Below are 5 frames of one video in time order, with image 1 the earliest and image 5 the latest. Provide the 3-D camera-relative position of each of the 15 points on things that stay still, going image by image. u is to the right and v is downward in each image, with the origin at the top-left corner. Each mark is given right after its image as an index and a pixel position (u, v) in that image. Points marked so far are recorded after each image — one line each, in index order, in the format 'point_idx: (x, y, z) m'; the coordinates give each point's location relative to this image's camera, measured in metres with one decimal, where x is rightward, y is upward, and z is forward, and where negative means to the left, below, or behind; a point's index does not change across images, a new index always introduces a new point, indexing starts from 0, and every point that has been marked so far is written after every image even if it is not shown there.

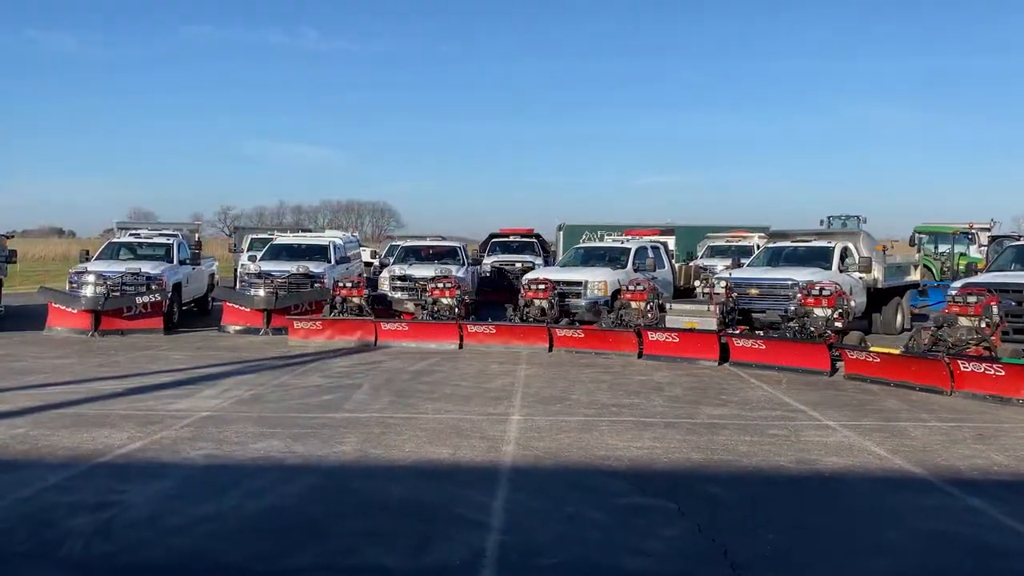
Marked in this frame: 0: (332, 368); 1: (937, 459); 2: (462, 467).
0: (-3.5, -1.5, +14.2) m
1: (+4.6, -1.9, +8.0) m
2: (-0.5, -1.8, +7.5) m
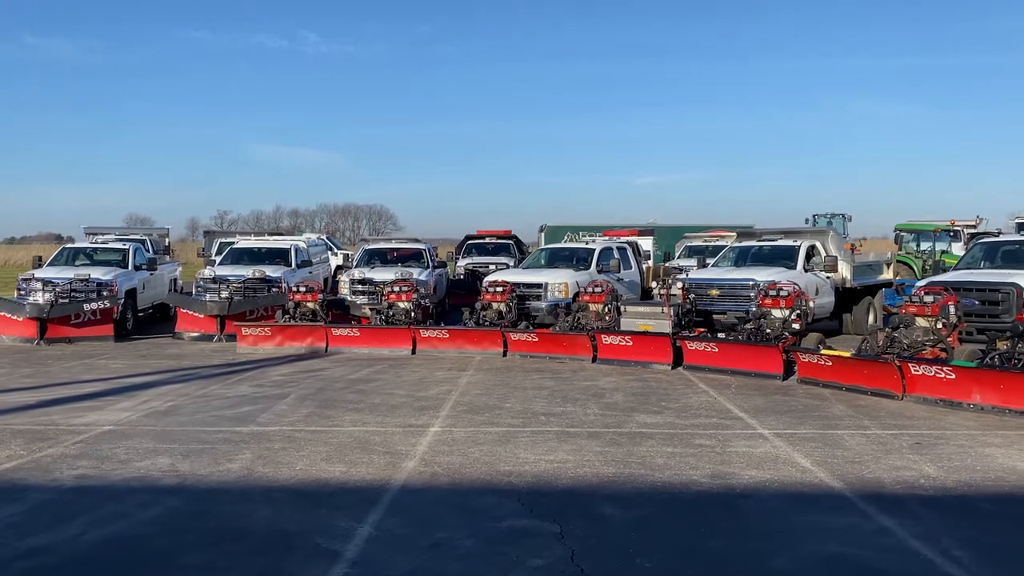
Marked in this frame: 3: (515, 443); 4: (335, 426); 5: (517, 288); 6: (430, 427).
0: (-4.5, -1.6, +13.7) m
1: (+3.5, -1.9, +7.5) m
2: (-1.6, -1.9, +7.0) m
3: (0.0, -1.8, +8.7) m
4: (-2.3, -1.8, +9.5) m
5: (+0.1, 0.0, +18.4) m
6: (-1.1, -1.8, +9.5) m
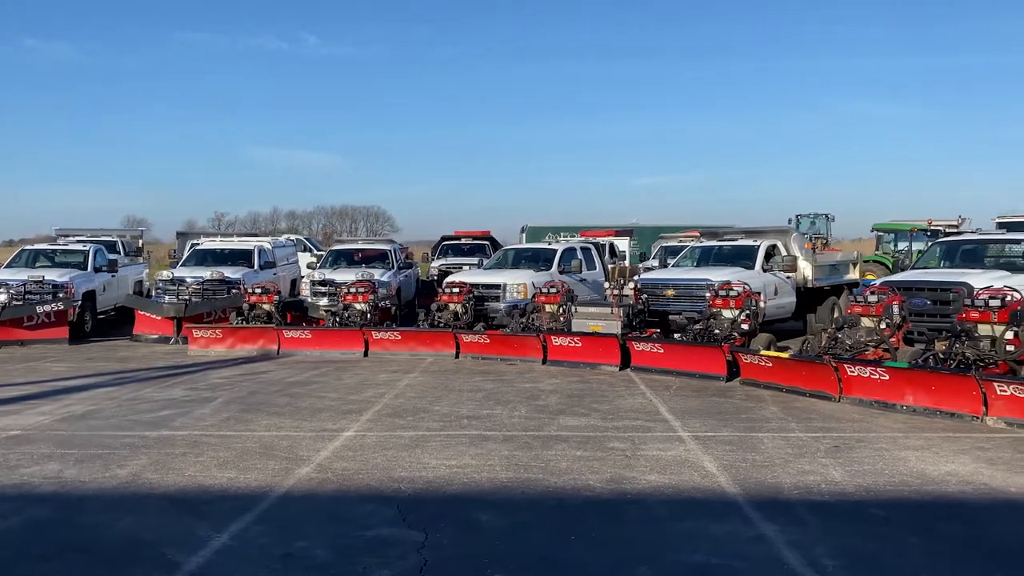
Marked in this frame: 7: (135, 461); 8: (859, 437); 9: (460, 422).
0: (-5.6, -1.7, +13.5) m
1: (+2.5, -1.9, +7.3) m
2: (-2.6, -1.9, +6.8) m
3: (-1.0, -1.8, +8.5) m
4: (-3.3, -1.8, +9.3) m
5: (-0.9, 0.0, +18.2) m
6: (-2.1, -1.8, +9.3) m
7: (-4.0, -1.8, +7.9) m
8: (+4.2, -1.8, +8.8) m
9: (-0.7, -1.8, +9.8) m
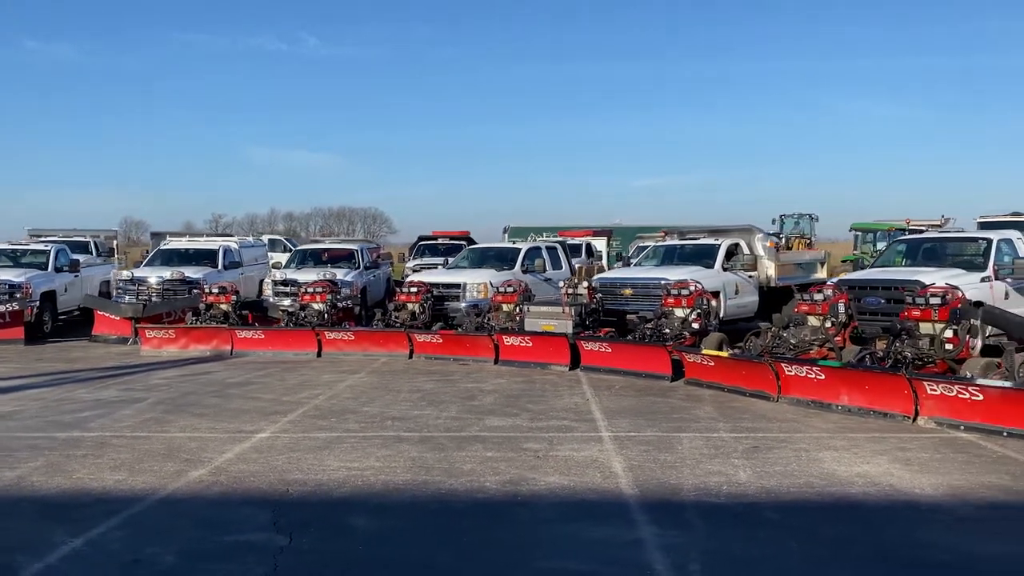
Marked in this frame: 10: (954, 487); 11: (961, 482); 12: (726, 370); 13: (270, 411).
0: (-6.6, -1.6, +13.3) m
1: (+1.5, -1.8, +7.1) m
2: (-3.6, -1.8, +6.5) m
3: (-2.0, -1.8, +8.3) m
4: (-4.3, -1.8, +9.1) m
5: (-1.9, 0.0, +18.0) m
6: (-3.1, -1.8, +9.1) m
7: (-5.0, -1.8, +7.7) m
8: (+3.2, -1.8, +8.6) m
9: (-1.7, -1.8, +9.6) m
10: (+4.0, -1.8, +6.7) m
11: (+4.2, -1.8, +6.9) m
12: (+3.4, -1.3, +11.6) m
13: (-3.4, -1.7, +10.4) m
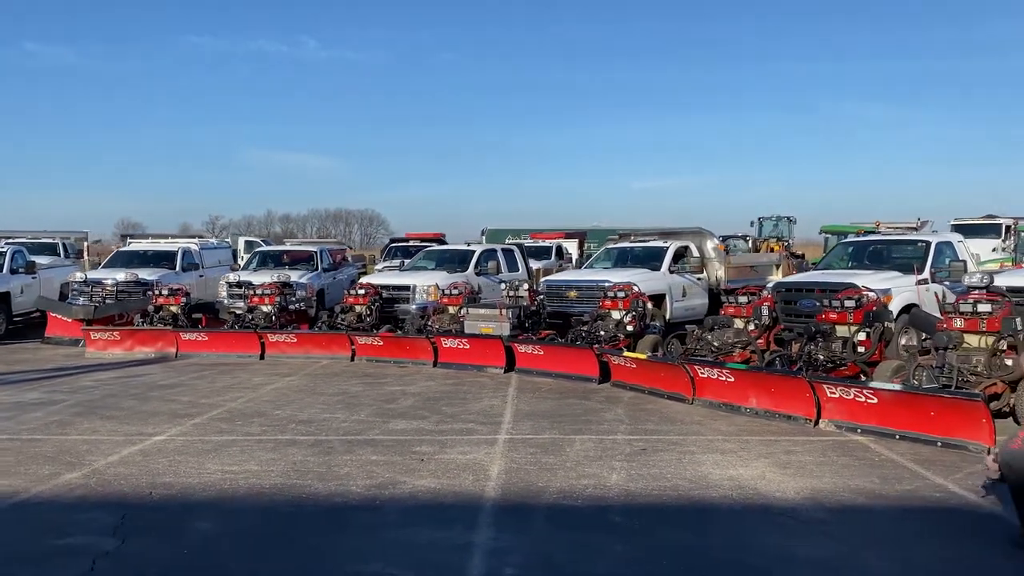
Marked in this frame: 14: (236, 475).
0: (-7.8, -1.7, +13.3) m
1: (+0.3, -1.9, +7.1) m
2: (-4.8, -1.9, +6.5) m
3: (-3.3, -1.8, +8.2) m
4: (-5.6, -1.8, +9.1) m
5: (-3.2, -0.1, +18.0) m
6: (-4.3, -1.8, +9.1) m
7: (-6.2, -1.8, +7.6) m
8: (+1.9, -1.8, +8.6) m
9: (-2.9, -1.8, +9.6) m
10: (+2.8, -1.8, +6.7) m
11: (+2.9, -1.8, +6.9) m
12: (+2.1, -1.3, +11.6) m
13: (-4.6, -1.8, +10.4) m
14: (-2.7, -1.9, +7.4) m
